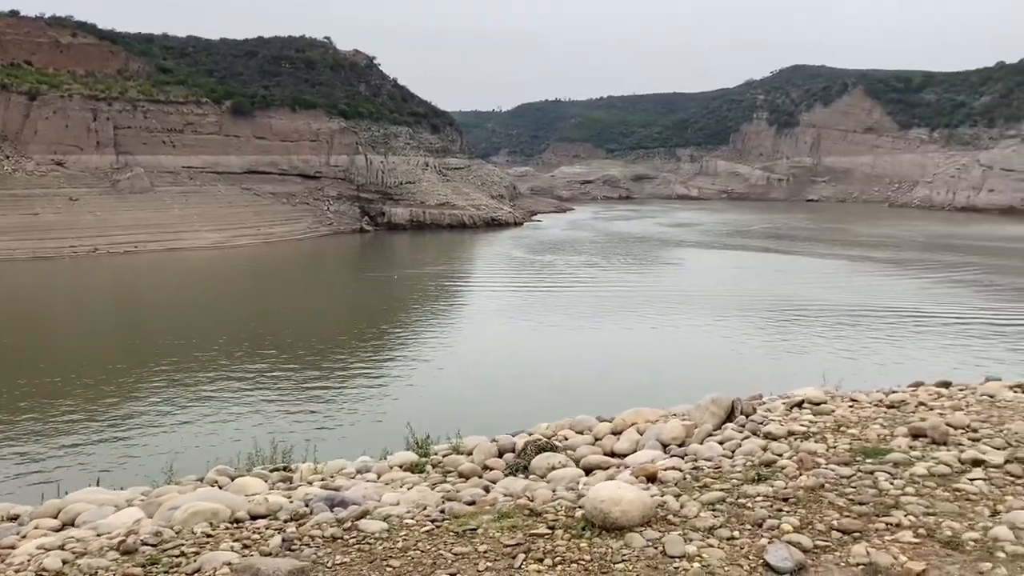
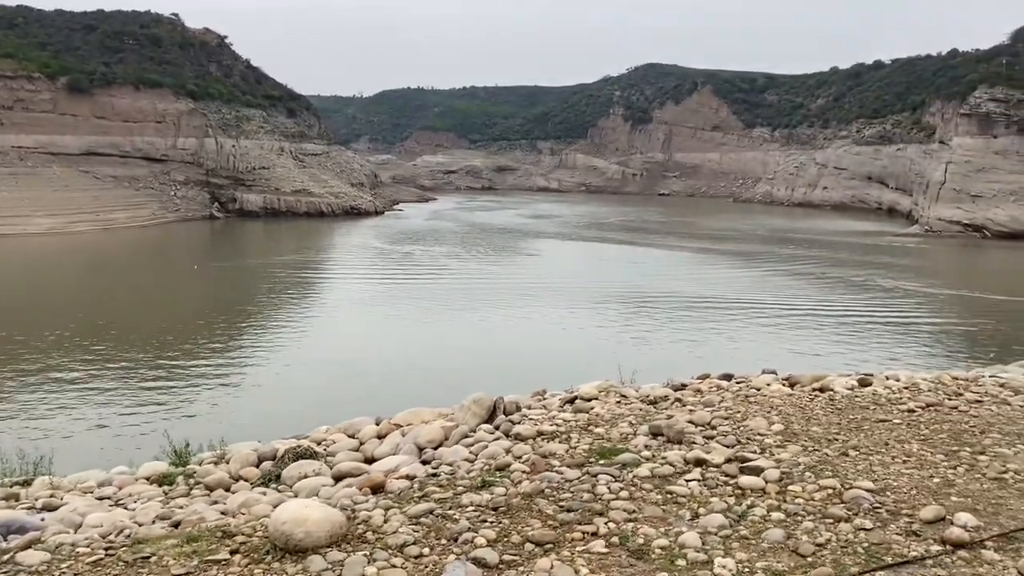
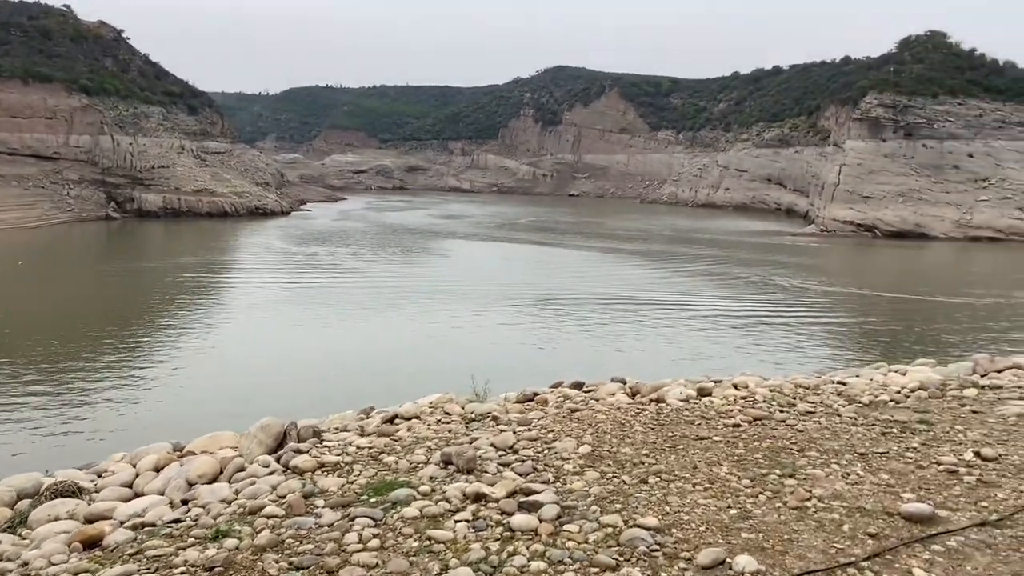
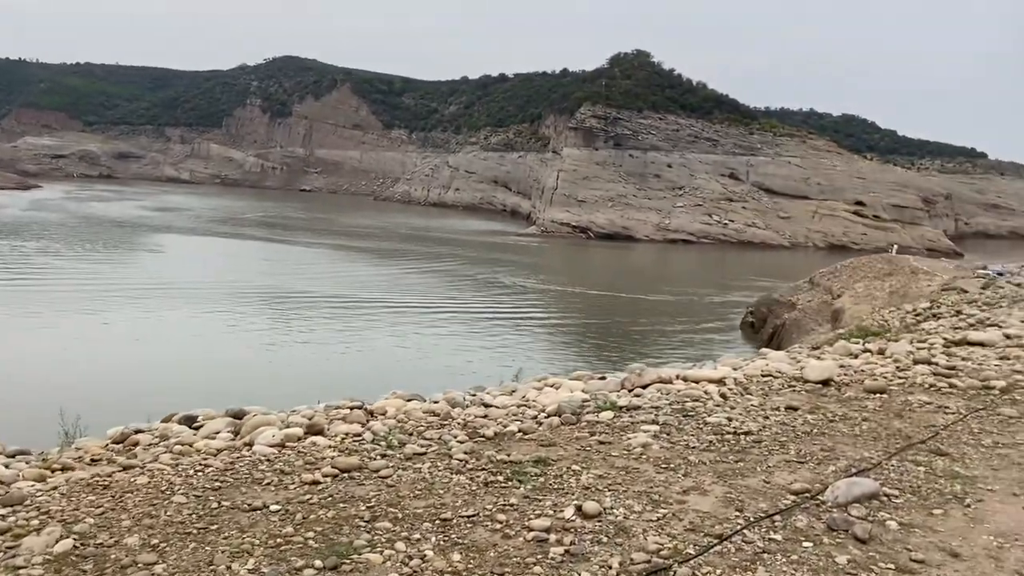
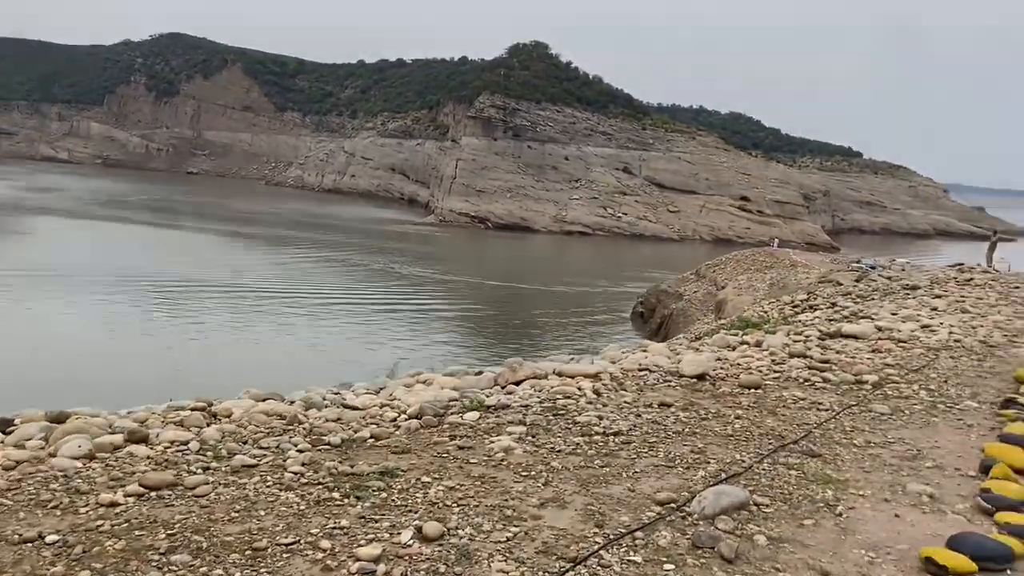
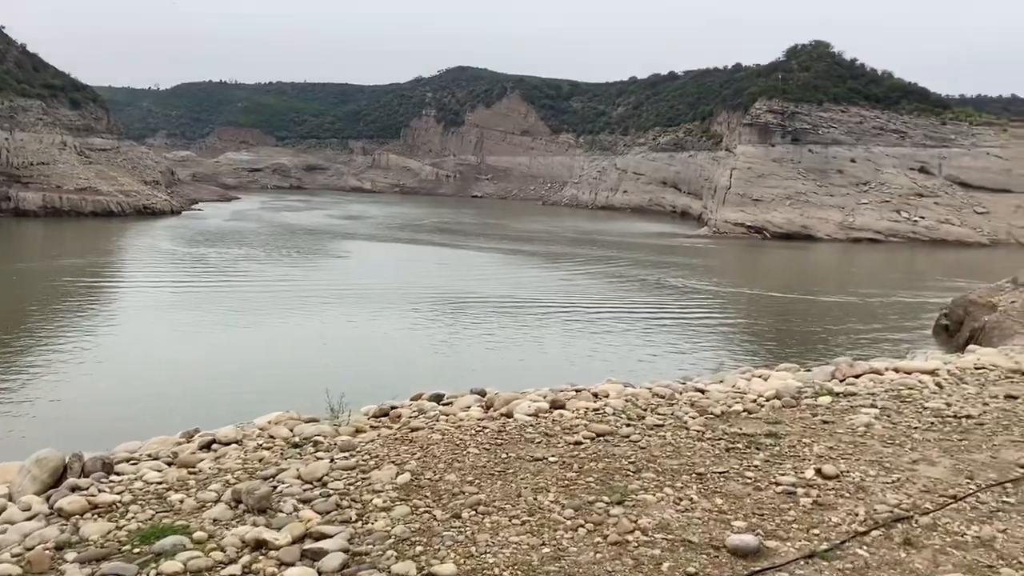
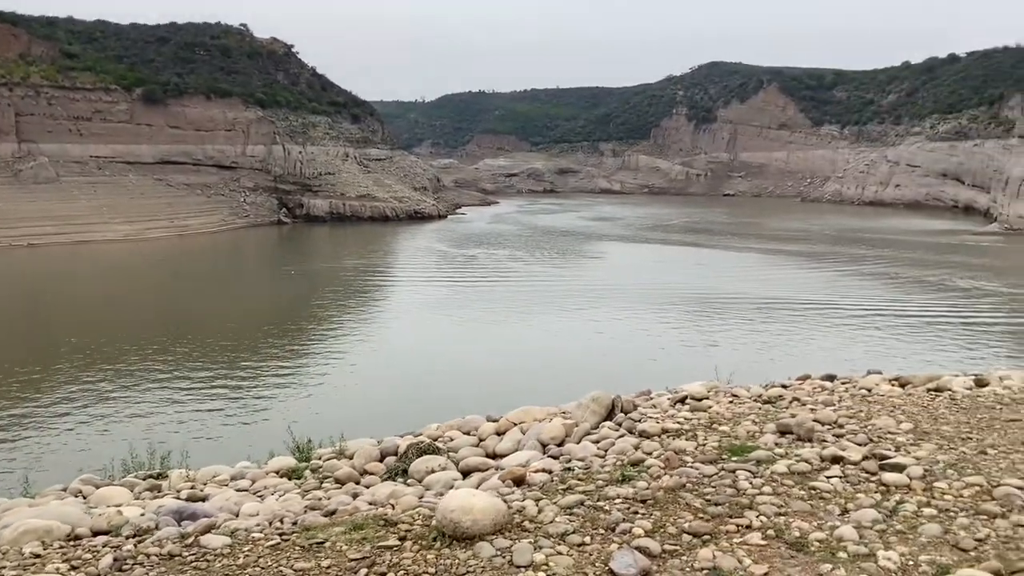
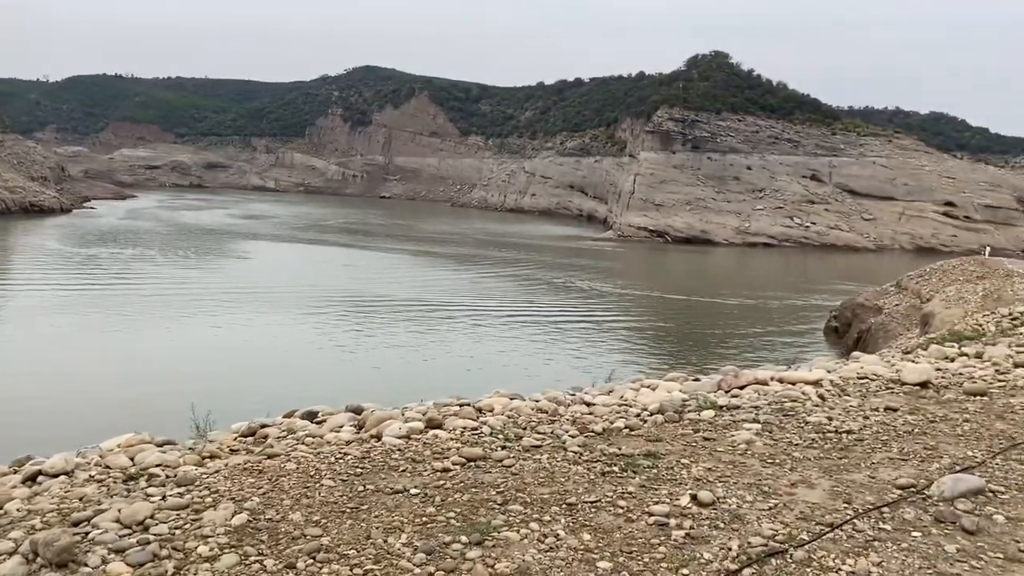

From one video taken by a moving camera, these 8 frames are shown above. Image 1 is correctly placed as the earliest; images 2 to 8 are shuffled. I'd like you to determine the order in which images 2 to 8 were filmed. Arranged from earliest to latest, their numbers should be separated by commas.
7, 2, 3, 6, 8, 4, 5
